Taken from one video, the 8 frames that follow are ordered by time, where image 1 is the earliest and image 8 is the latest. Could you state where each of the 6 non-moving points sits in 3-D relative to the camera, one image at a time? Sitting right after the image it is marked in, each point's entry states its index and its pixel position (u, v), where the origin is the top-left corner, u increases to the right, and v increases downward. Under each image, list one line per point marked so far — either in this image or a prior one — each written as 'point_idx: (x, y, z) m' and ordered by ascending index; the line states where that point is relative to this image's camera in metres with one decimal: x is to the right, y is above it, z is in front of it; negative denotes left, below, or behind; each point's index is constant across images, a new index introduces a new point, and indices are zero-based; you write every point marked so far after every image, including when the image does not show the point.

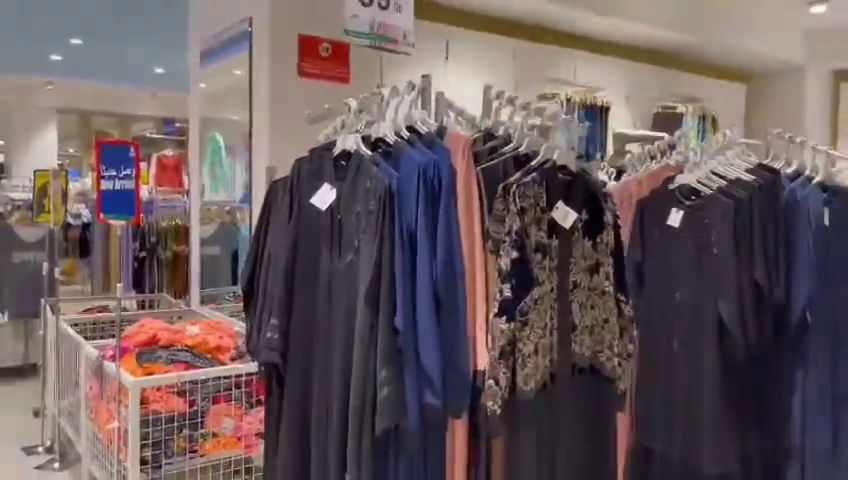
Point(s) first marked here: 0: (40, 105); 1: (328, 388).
0: (-5.8, +2.1, +10.3) m
1: (-0.3, -0.4, +1.8) m
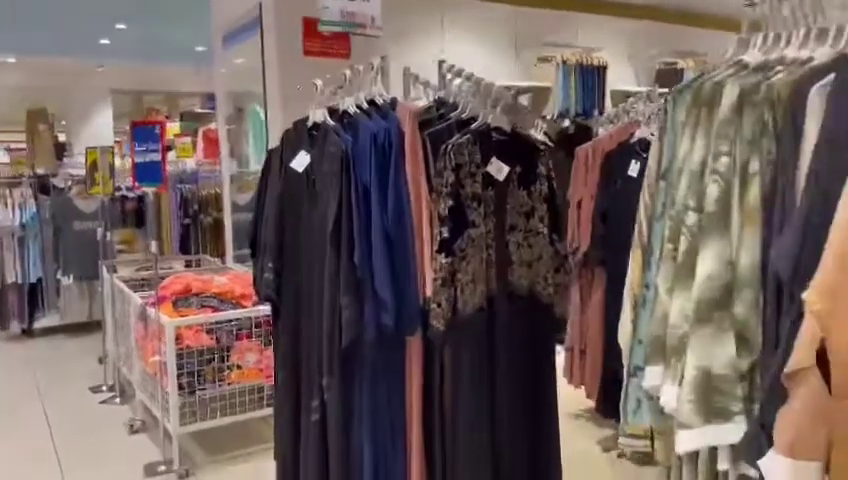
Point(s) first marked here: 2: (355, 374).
0: (-5.3, +2.5, +11.1) m
1: (-0.4, -0.2, +2.2) m
2: (-0.2, -0.4, +2.2) m
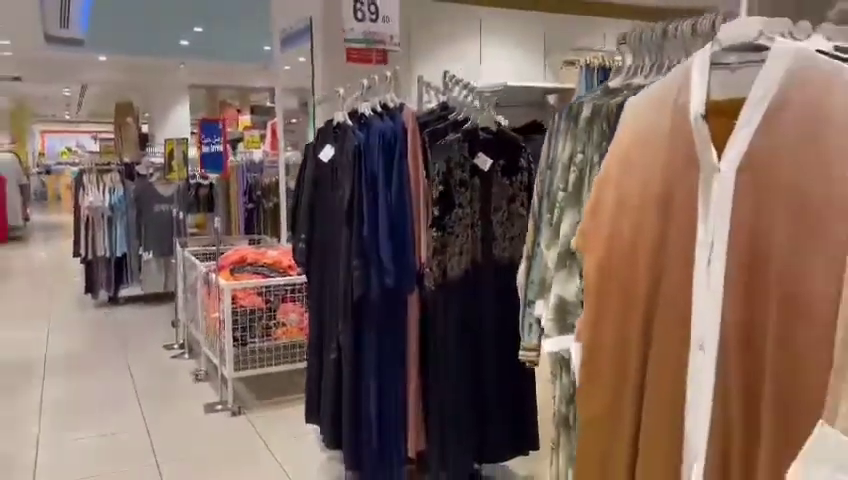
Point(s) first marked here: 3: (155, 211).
0: (-4.4, +2.8, +12.0) m
1: (-0.4, -0.1, +2.8) m
2: (-0.2, -0.3, +2.7) m
3: (-2.6, +0.3, +6.6) m
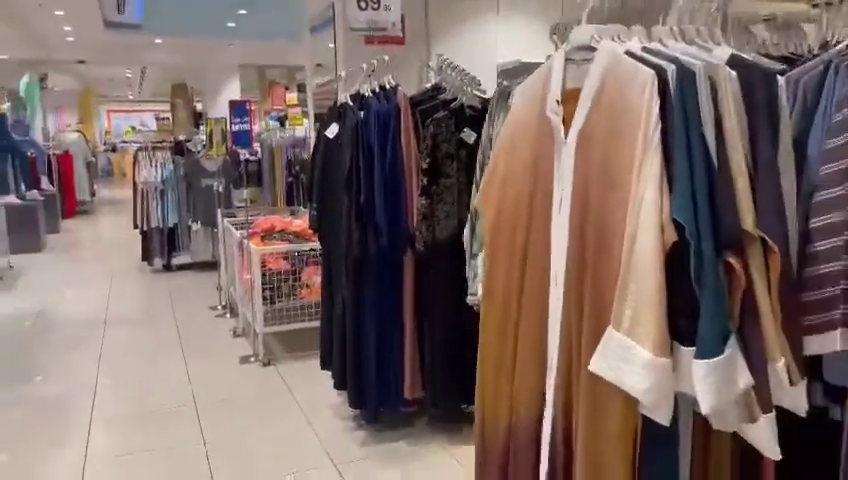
0: (-3.7, +3.3, +12.6) m
1: (-0.4, 0.0, +3.2) m
2: (-0.3, -0.2, +3.1) m
3: (-2.3, +0.6, +7.1) m
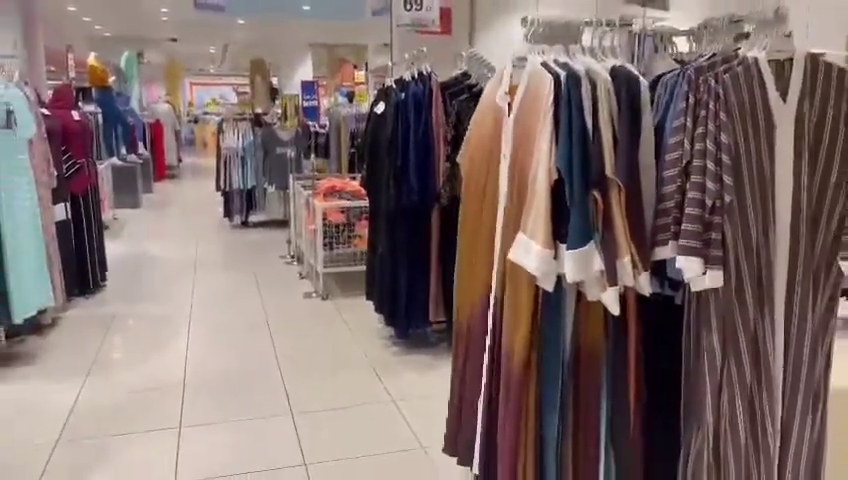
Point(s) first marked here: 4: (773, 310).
0: (-2.4, +4.0, +13.6) m
1: (-0.3, +0.3, +4.1) m
2: (-0.1, +0.1, +3.9) m
3: (-1.7, +1.0, +8.1) m
4: (+1.0, -0.2, +2.0) m
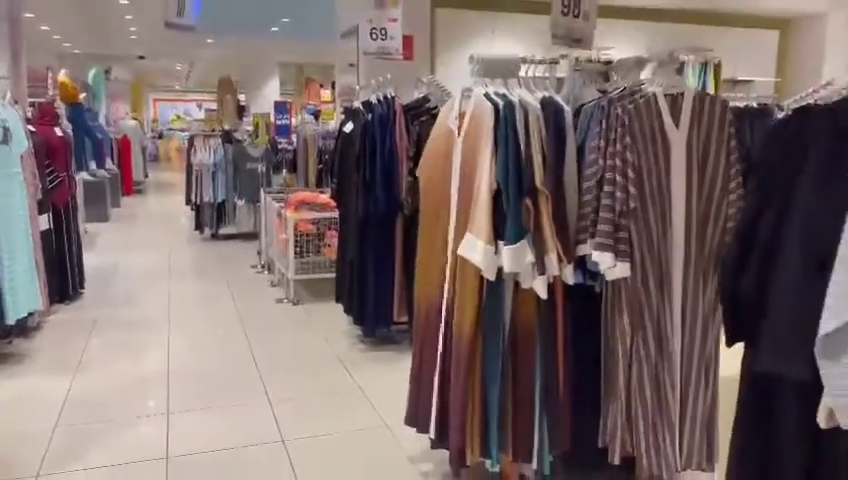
0: (-3.2, +3.7, +14.0) m
1: (-0.5, +0.2, +4.5) m
2: (-0.4, 0.0, +4.3) m
3: (-2.2, +0.9, +8.4) m
4: (+0.9, -0.2, +2.5) m
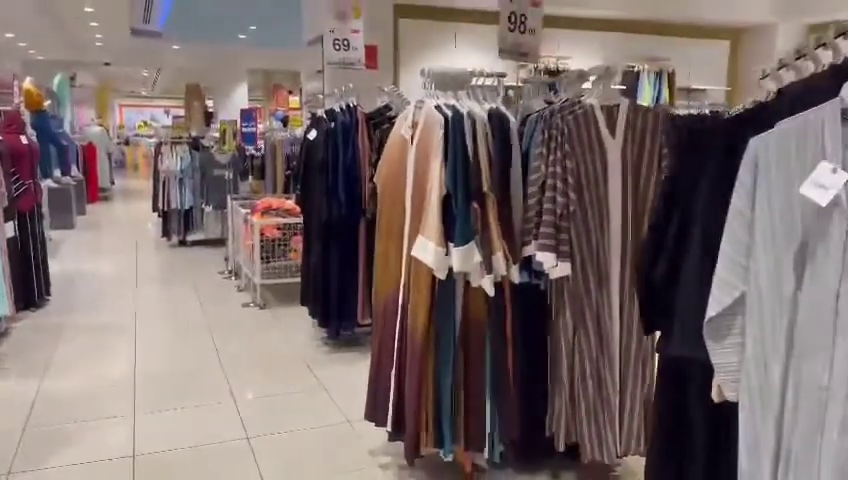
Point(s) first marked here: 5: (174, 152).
0: (-3.9, +3.6, +14.0) m
1: (-0.8, +0.2, +4.6) m
2: (-0.6, 0.0, +4.5) m
3: (-2.6, +0.8, +8.5) m
4: (+0.7, -0.2, +2.7) m
5: (-3.2, +1.1, +8.6) m
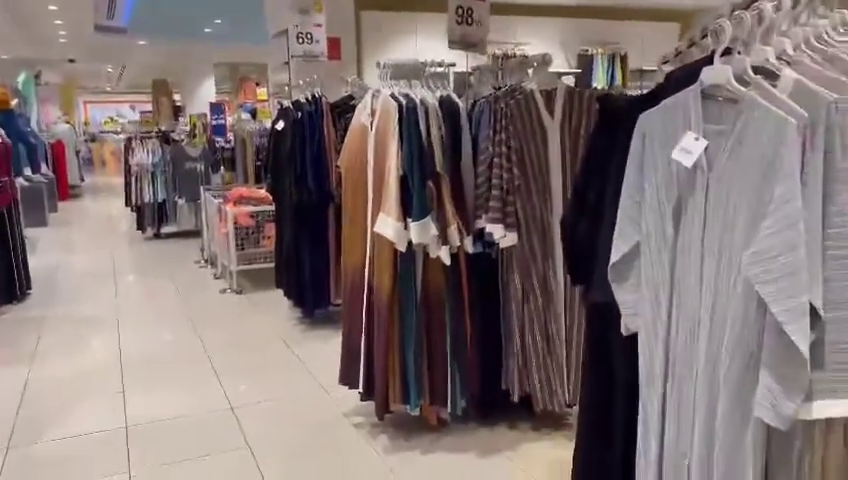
0: (-4.6, +3.7, +14.1) m
1: (-1.0, +0.3, +4.8) m
2: (-0.8, +0.1, +4.7) m
3: (-3.0, +0.9, +8.6) m
4: (+0.6, -0.1, +3.0) m
5: (-3.6, +1.2, +8.7) m
